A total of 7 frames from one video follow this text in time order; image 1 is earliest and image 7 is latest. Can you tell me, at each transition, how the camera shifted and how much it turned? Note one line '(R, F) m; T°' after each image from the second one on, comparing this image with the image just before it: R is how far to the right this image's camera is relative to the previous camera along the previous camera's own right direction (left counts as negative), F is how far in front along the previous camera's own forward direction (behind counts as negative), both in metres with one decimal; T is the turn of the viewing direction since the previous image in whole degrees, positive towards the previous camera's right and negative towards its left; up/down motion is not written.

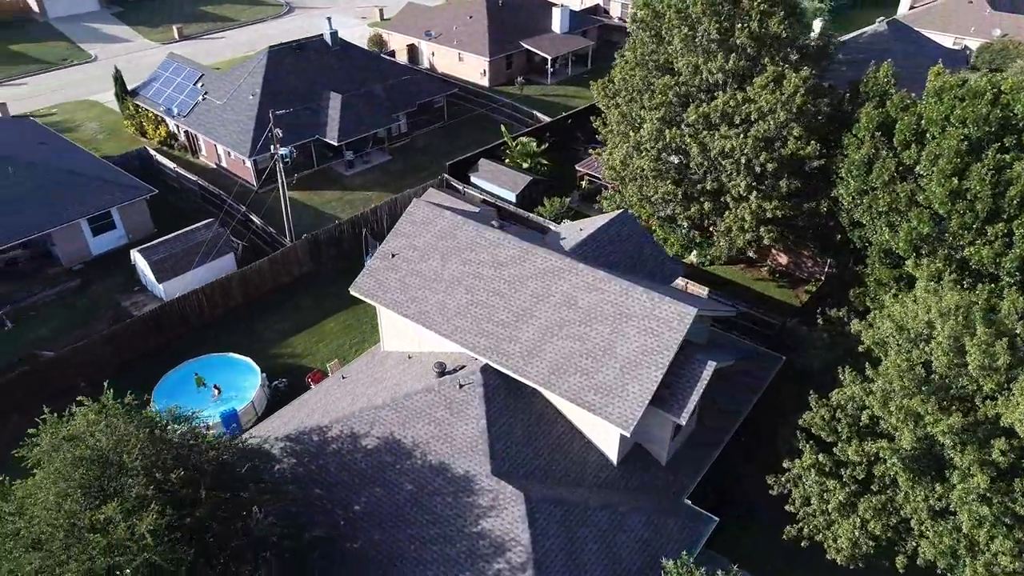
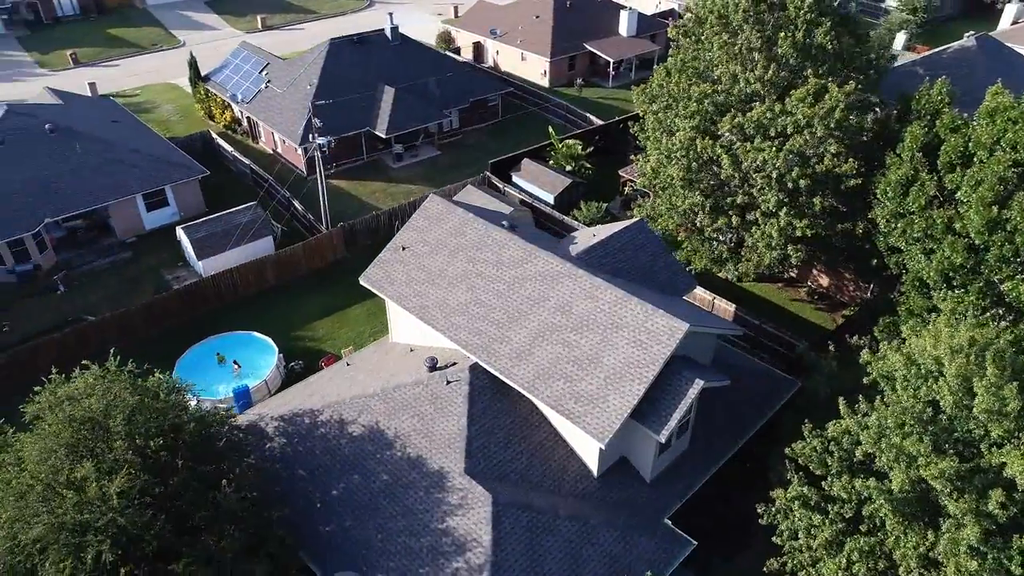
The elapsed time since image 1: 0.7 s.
(+2.2, +0.2) m; -6°
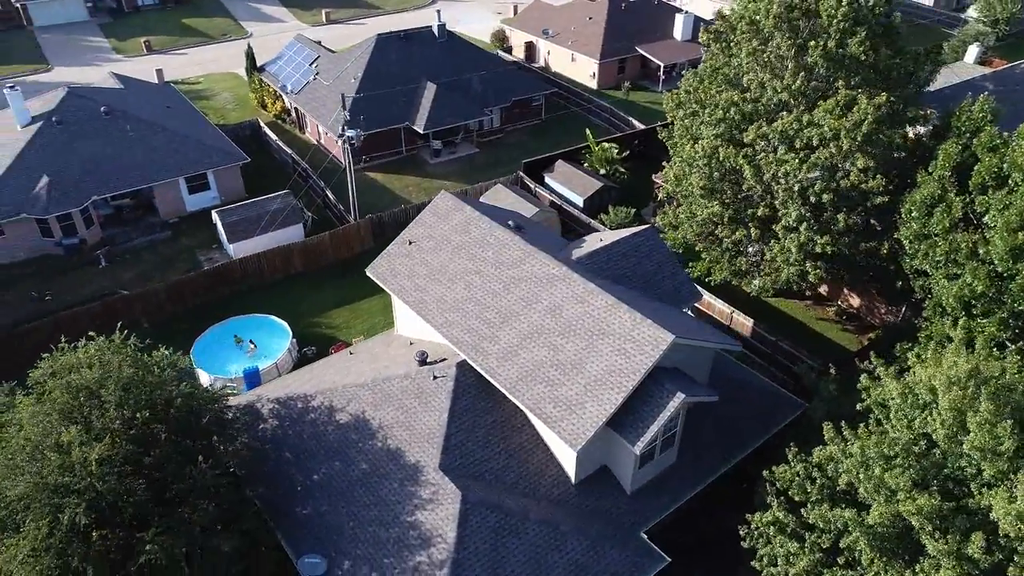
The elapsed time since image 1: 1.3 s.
(+1.9, +0.1) m; -5°
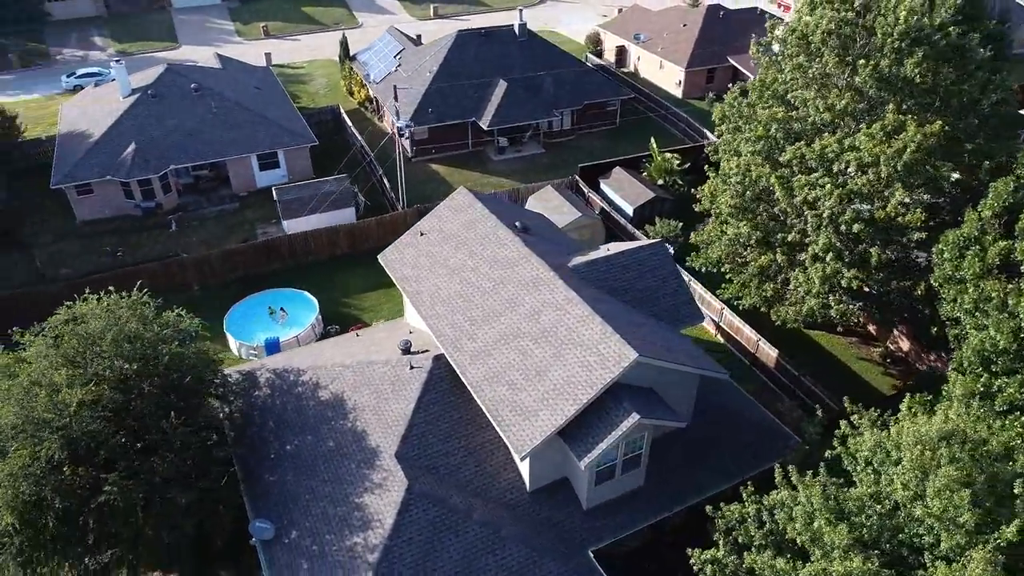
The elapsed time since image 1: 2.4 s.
(+3.4, +0.3) m; -9°
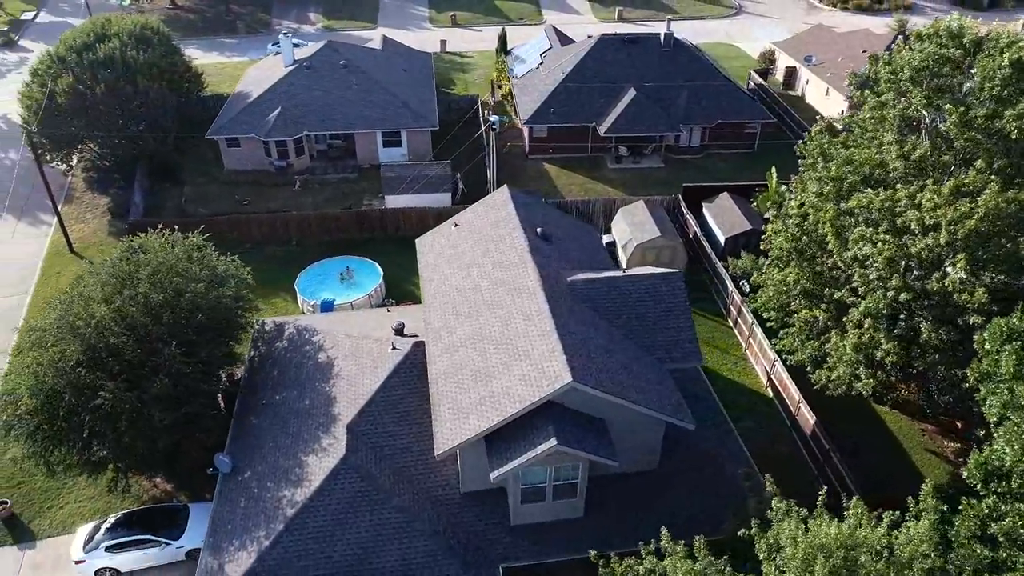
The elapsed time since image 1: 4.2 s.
(+5.5, +0.9) m; -15°
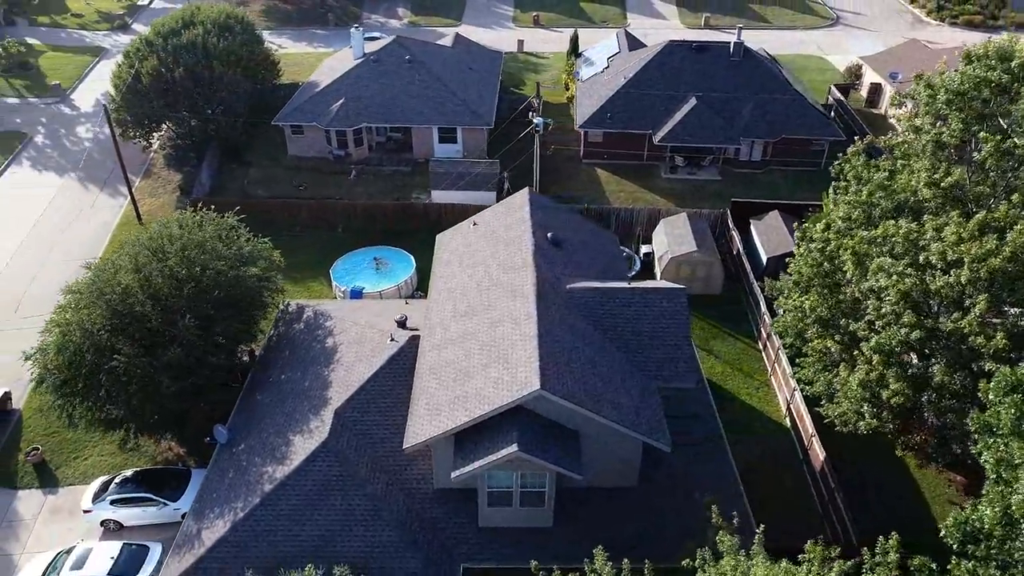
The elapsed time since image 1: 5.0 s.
(+2.5, +0.2) m; -7°
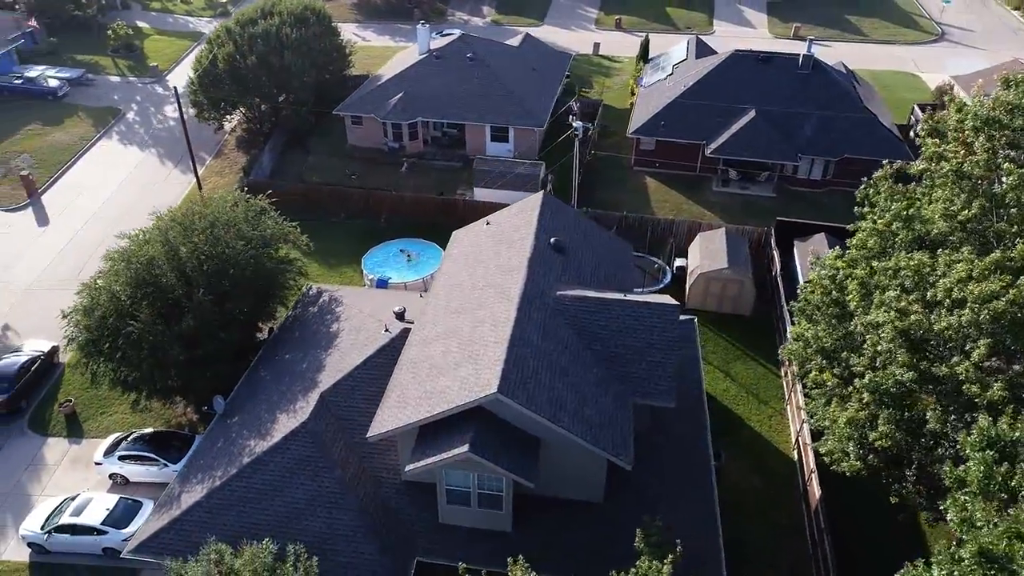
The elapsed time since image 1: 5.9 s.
(+2.7, +0.2) m; -7°
